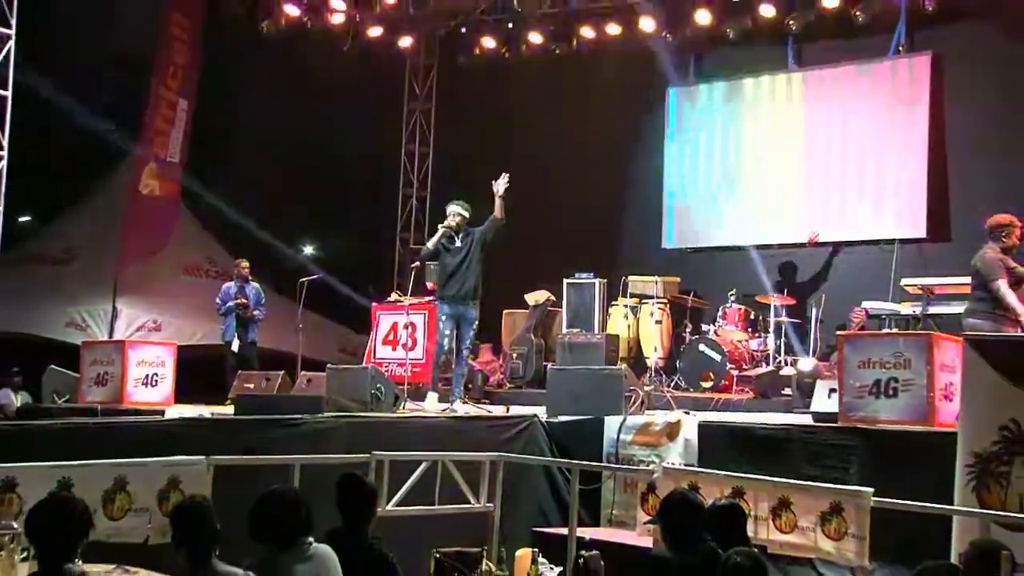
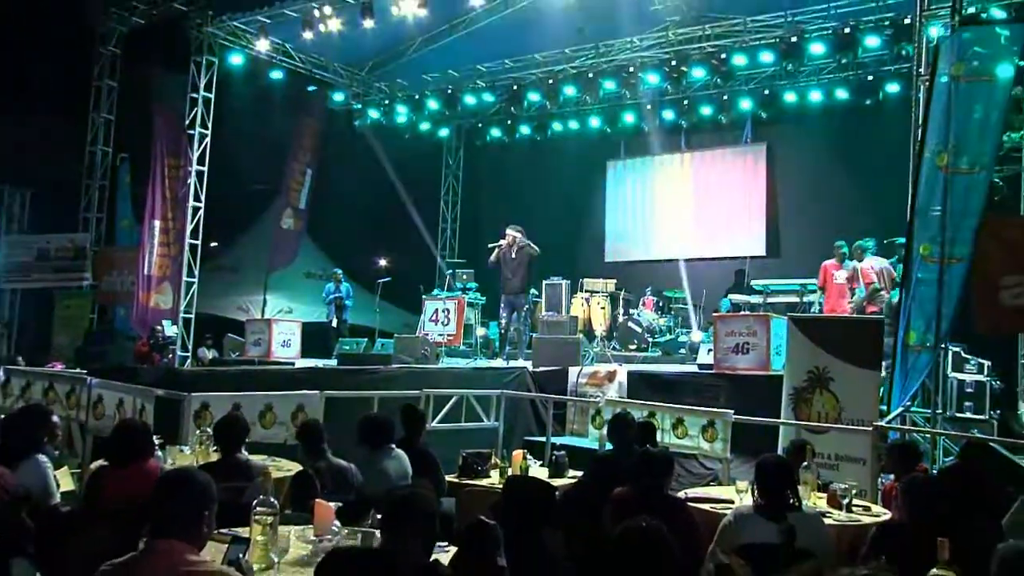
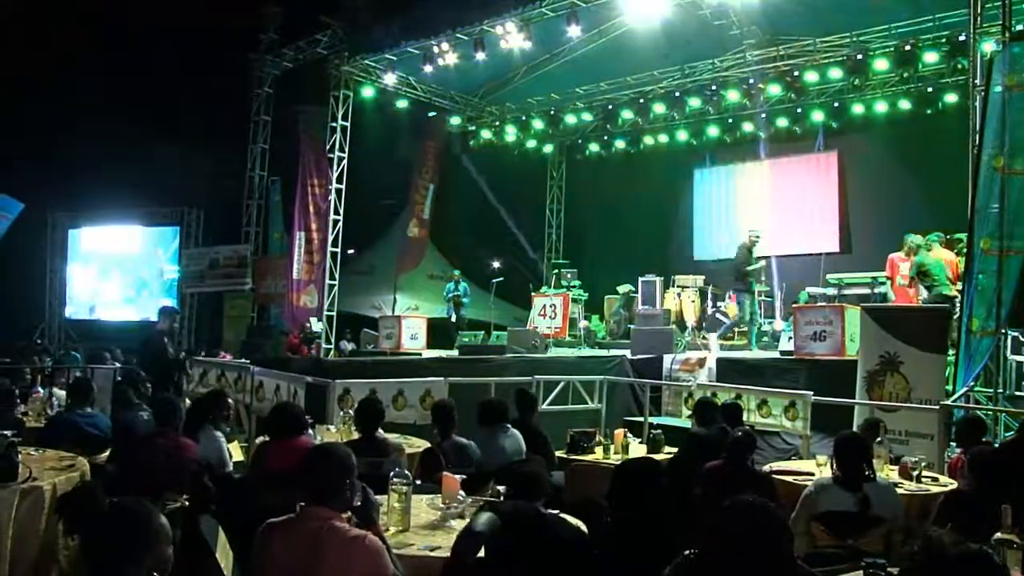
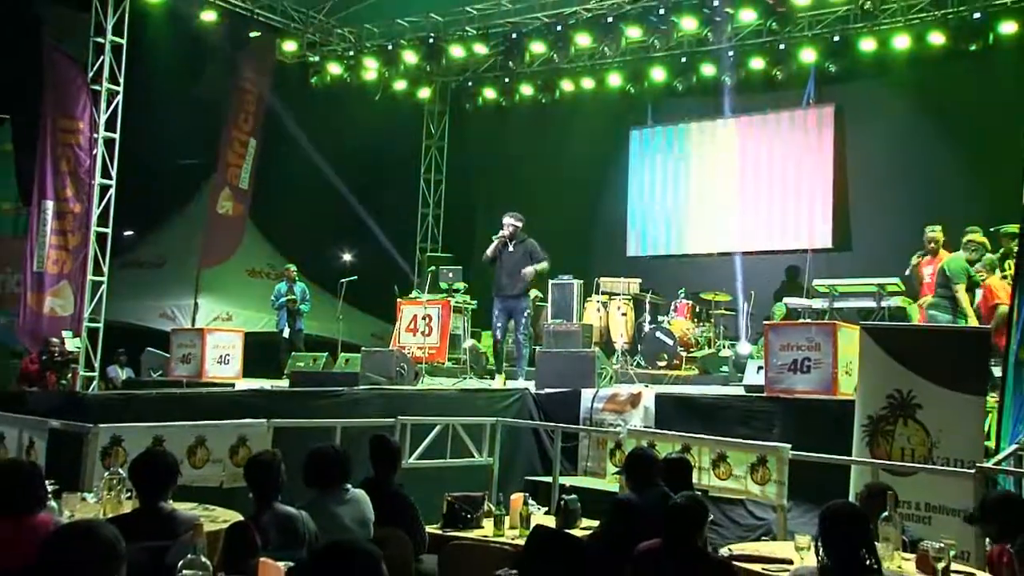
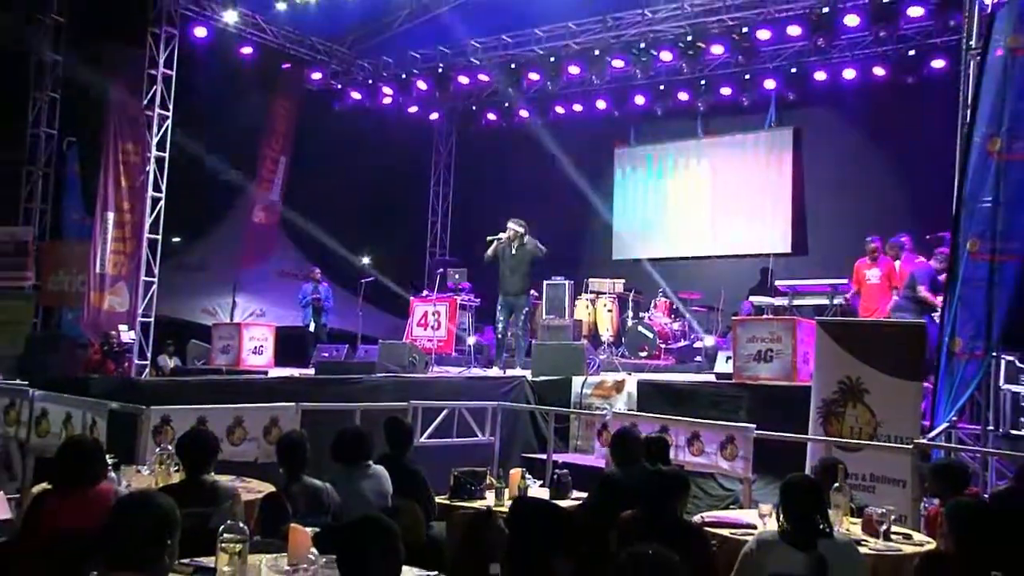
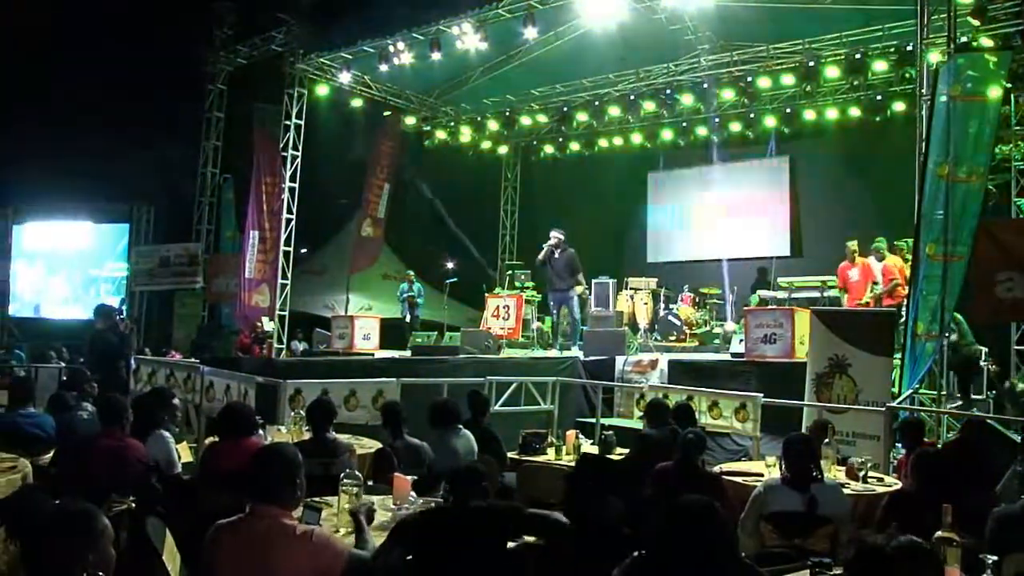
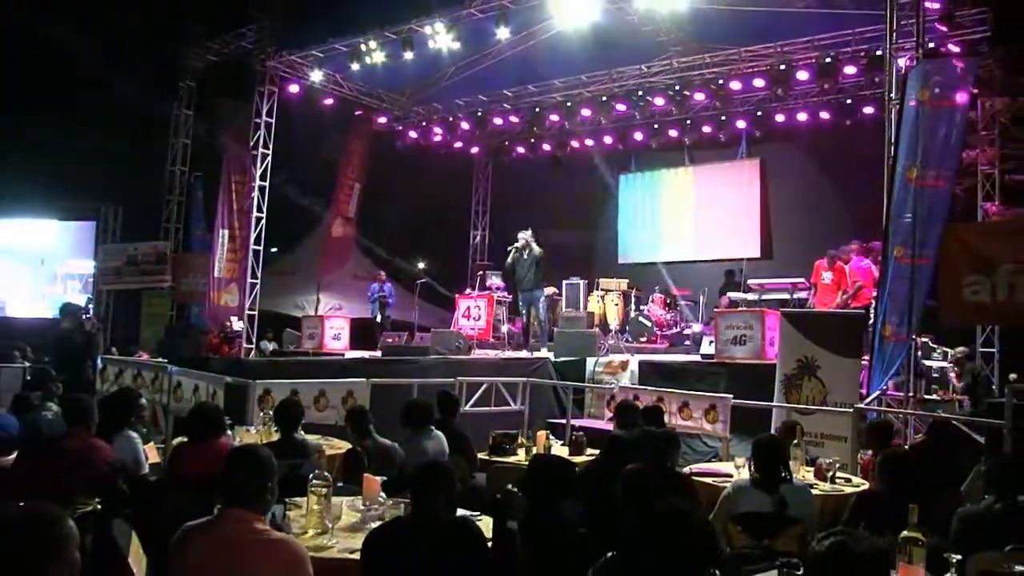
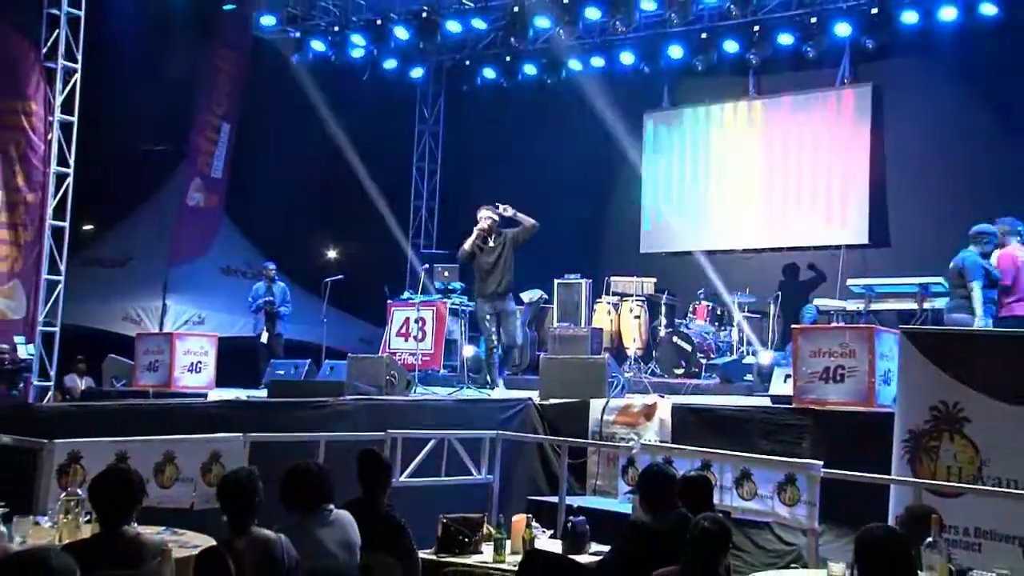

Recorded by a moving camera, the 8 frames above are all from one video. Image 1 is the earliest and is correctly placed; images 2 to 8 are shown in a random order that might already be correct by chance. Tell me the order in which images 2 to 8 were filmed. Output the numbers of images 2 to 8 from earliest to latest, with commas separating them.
8, 4, 5, 2, 7, 6, 3
